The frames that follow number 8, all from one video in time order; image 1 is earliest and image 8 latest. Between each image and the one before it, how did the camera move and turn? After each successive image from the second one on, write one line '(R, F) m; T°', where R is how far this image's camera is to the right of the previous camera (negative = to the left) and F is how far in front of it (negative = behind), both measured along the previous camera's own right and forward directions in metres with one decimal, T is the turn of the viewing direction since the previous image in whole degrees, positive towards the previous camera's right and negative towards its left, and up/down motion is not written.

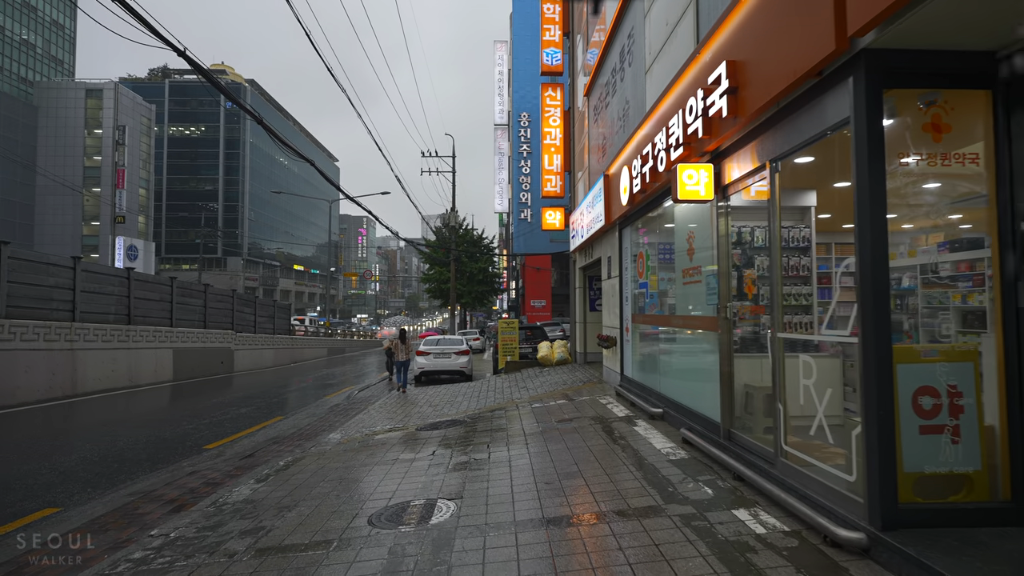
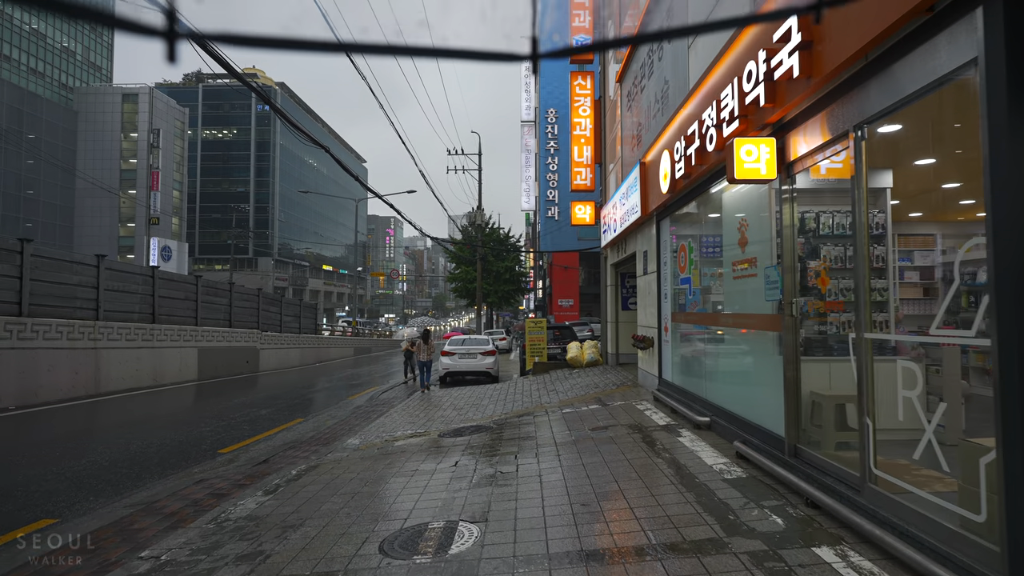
(0.0, +0.7) m; -3°
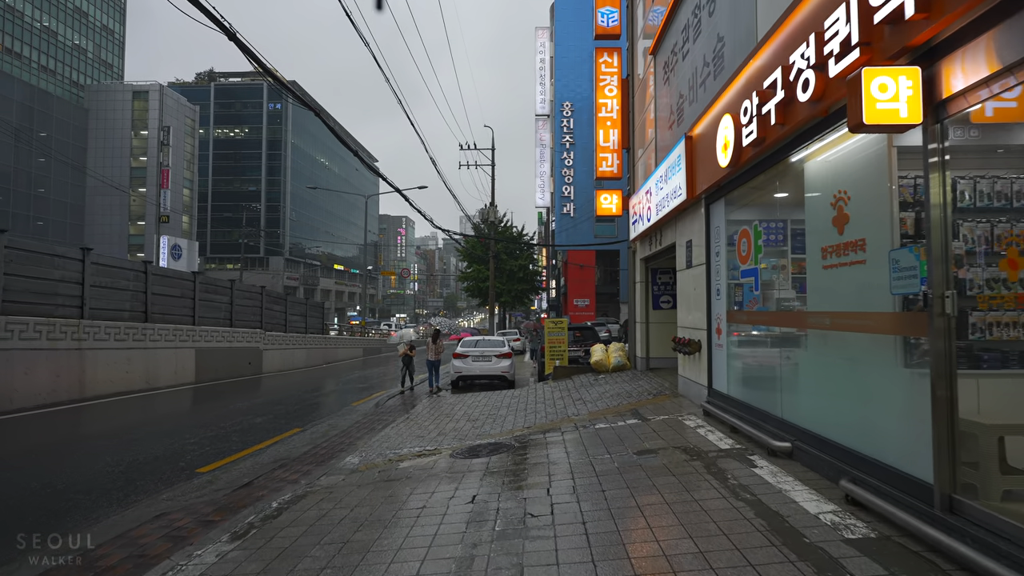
(-0.2, +1.3) m; -1°
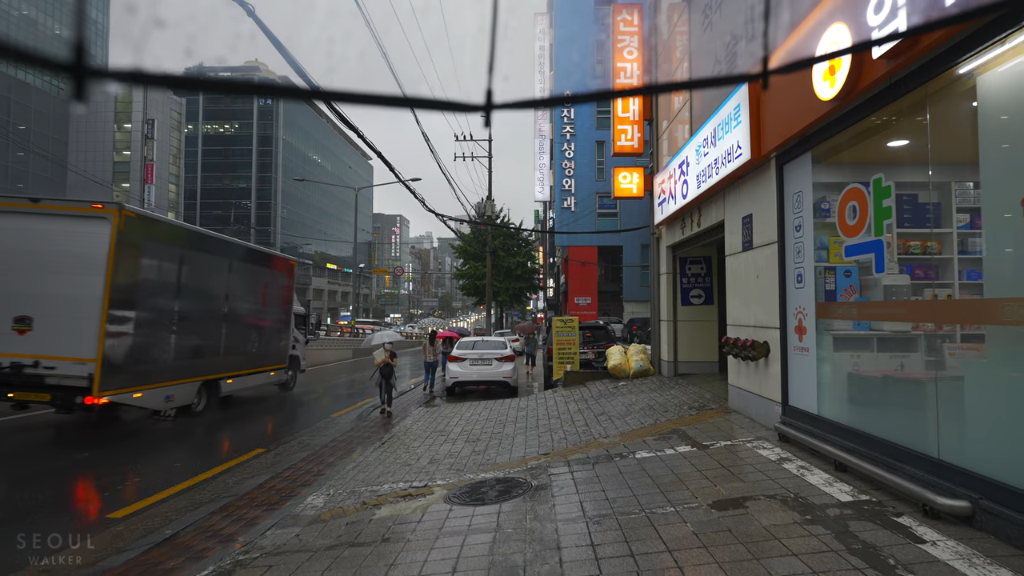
(-0.2, +1.9) m; 0°
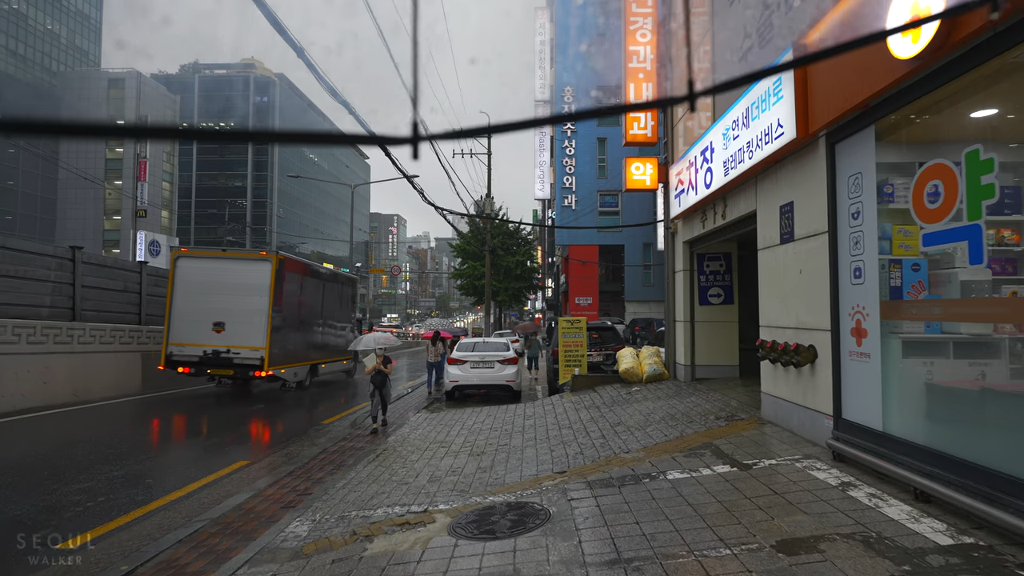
(-0.2, +0.8) m; 0°
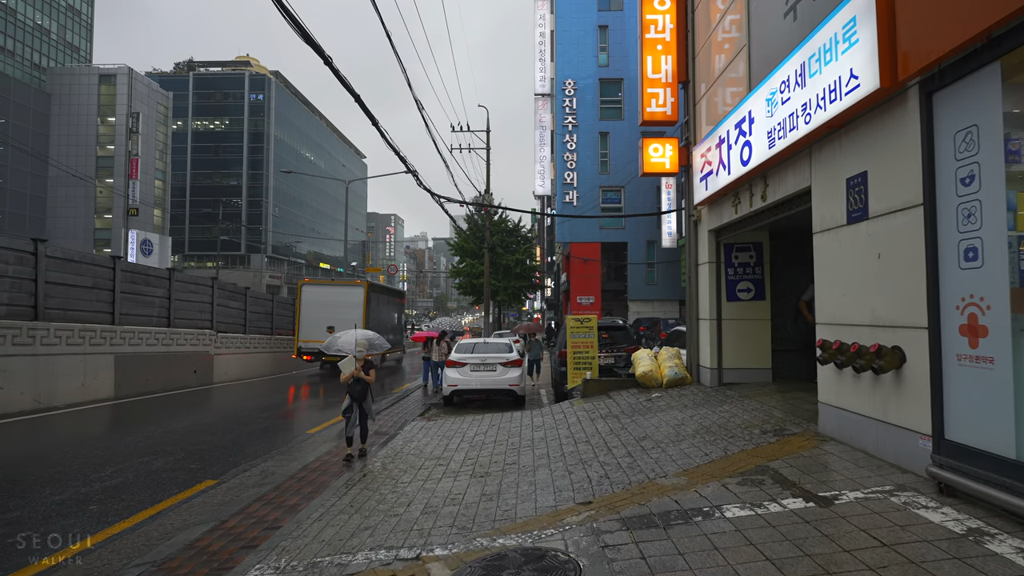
(-0.1, +1.1) m; 0°
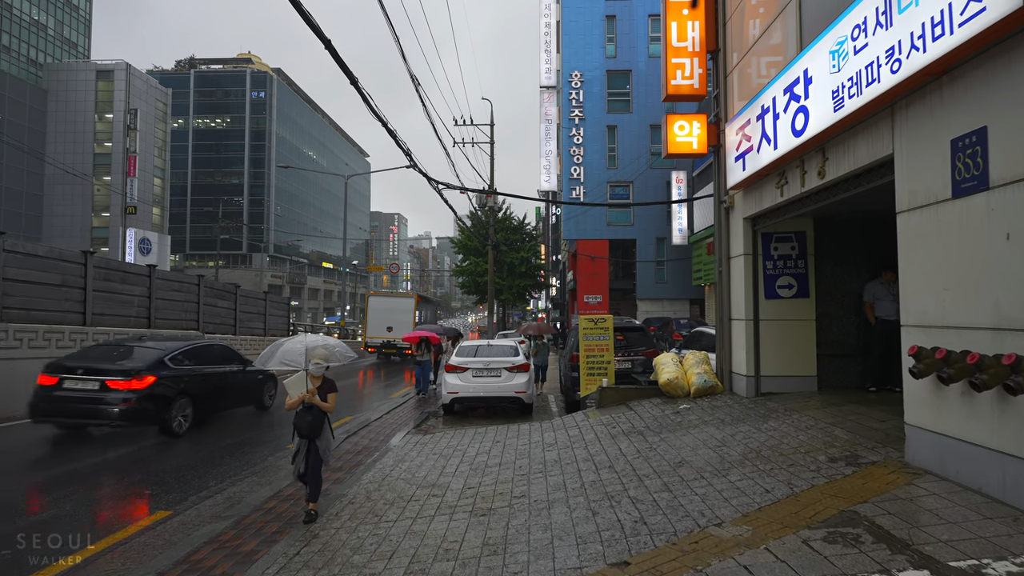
(0.0, +1.2) m; 0°
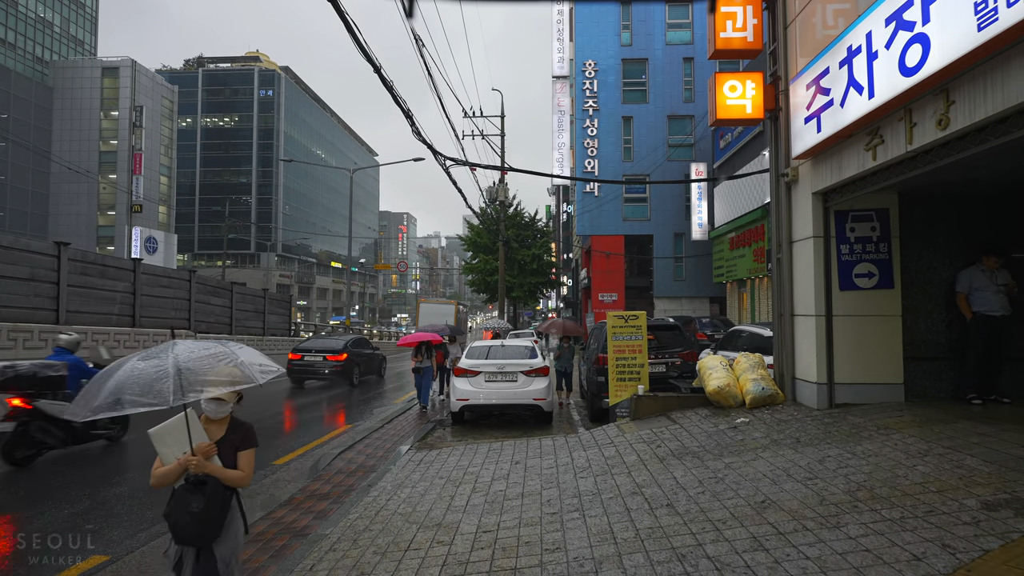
(-0.2, +1.4) m; -1°
